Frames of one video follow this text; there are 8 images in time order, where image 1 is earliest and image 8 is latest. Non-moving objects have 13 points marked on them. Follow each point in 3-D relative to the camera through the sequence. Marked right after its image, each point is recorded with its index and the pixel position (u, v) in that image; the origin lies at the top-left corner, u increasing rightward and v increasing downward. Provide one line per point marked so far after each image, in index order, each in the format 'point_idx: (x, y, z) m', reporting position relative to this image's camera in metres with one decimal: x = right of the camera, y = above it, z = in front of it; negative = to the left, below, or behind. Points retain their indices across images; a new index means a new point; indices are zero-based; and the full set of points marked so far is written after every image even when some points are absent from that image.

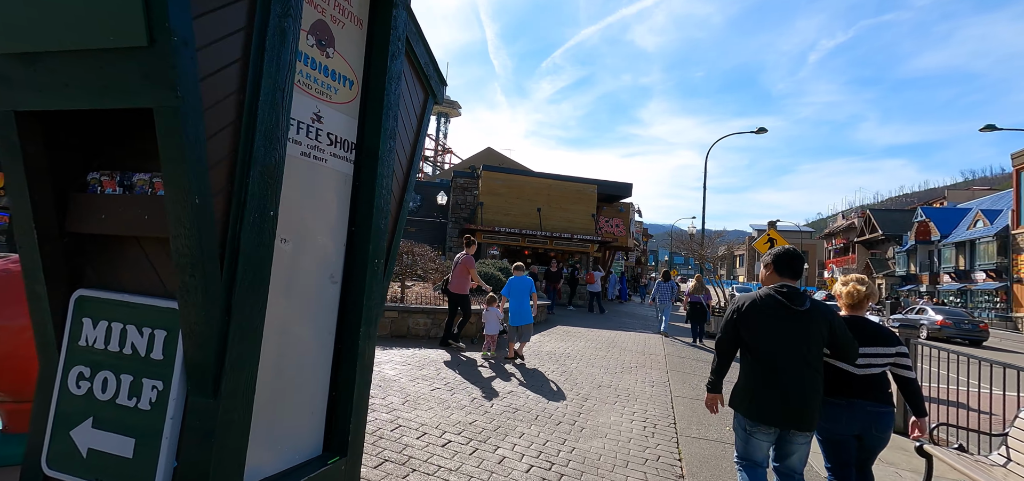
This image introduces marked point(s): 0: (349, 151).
0: (-0.7, +0.4, +2.0) m
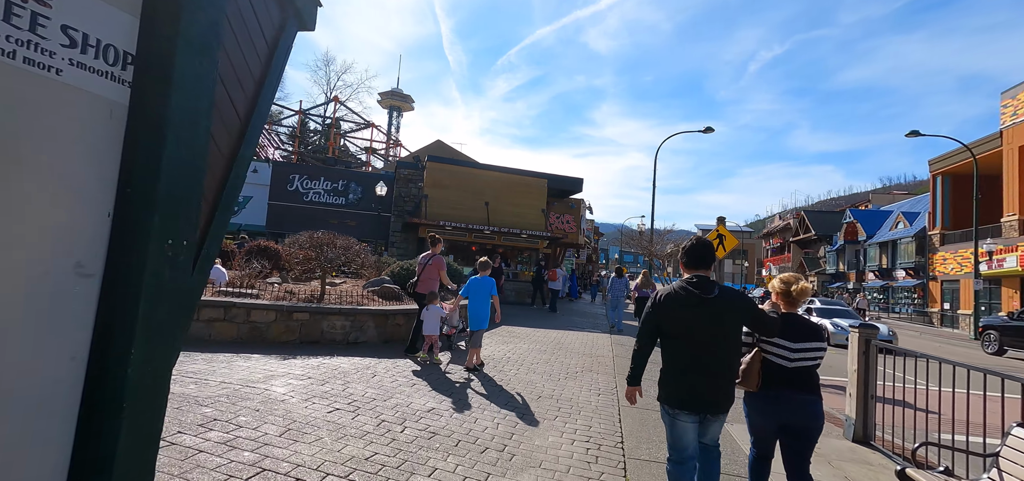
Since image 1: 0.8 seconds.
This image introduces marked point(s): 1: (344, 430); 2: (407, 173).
0: (-1.0, +0.5, +1.3) m
1: (-1.0, -1.1, +2.9) m
2: (-4.2, +2.7, +19.1) m
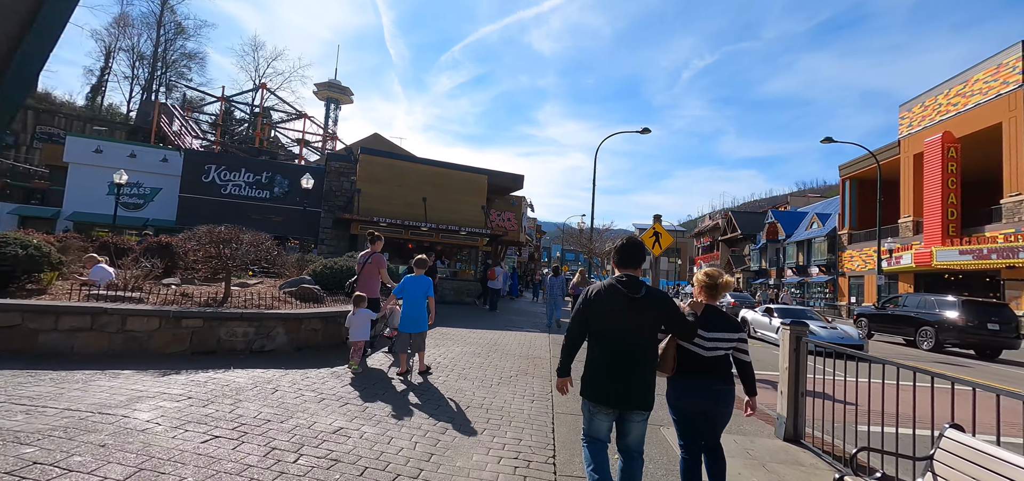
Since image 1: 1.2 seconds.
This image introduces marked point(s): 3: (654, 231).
0: (-1.3, +0.5, +0.8) m
1: (-1.4, -1.1, +2.3) m
2: (-6.5, +2.8, +18.1) m
3: (+3.5, +0.2, +11.9) m
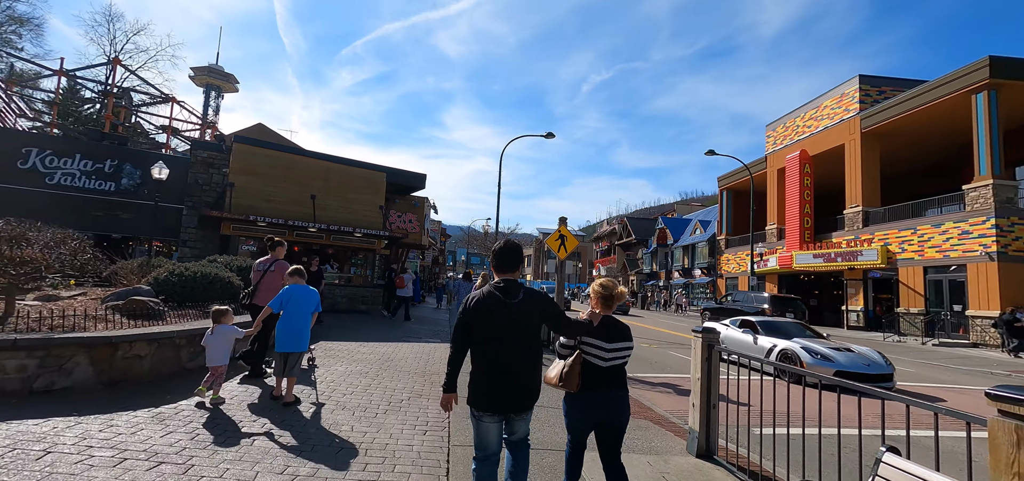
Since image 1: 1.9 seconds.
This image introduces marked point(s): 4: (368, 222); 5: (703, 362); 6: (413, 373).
0: (-1.4, +0.5, -0.2) m
1: (-1.8, -1.1, +1.3) m
2: (-9.9, +2.7, +15.8) m
3: (+1.1, +0.1, +11.6) m
4: (-5.1, +0.7, +17.3) m
5: (+1.8, -1.1, +4.5) m
6: (-1.5, -2.0, +7.5) m
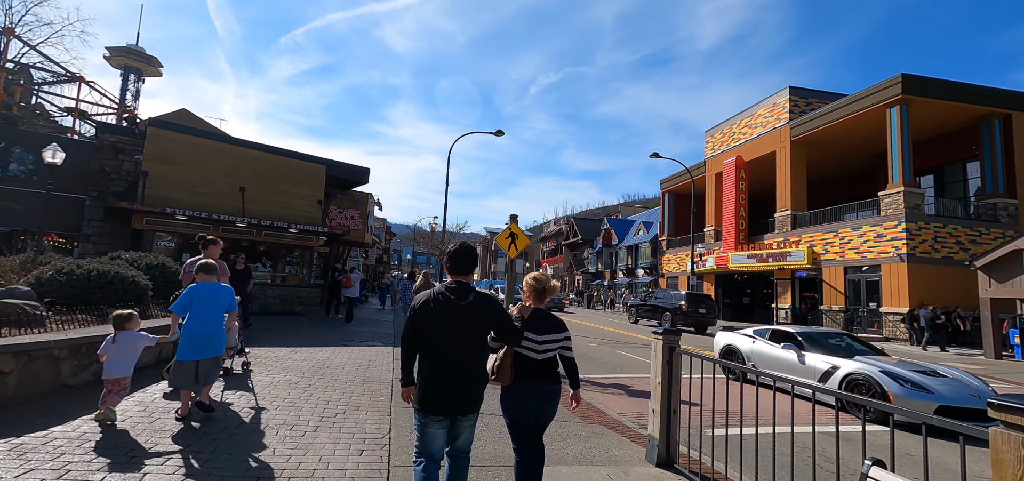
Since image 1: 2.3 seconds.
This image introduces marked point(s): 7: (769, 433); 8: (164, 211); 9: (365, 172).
0: (-1.3, +0.6, -0.7) m
1: (-1.9, -1.0, +0.7) m
2: (-11.4, +2.9, +14.3) m
3: (-0.1, +0.2, +11.3) m
4: (-6.9, +0.8, +16.2) m
5: (+1.3, -1.1, +4.2) m
6: (-2.2, -2.0, +6.9) m
7: (+3.3, -2.5, +6.3) m
8: (-9.3, +0.8, +13.2) m
9: (-5.6, +2.6, +18.4) m
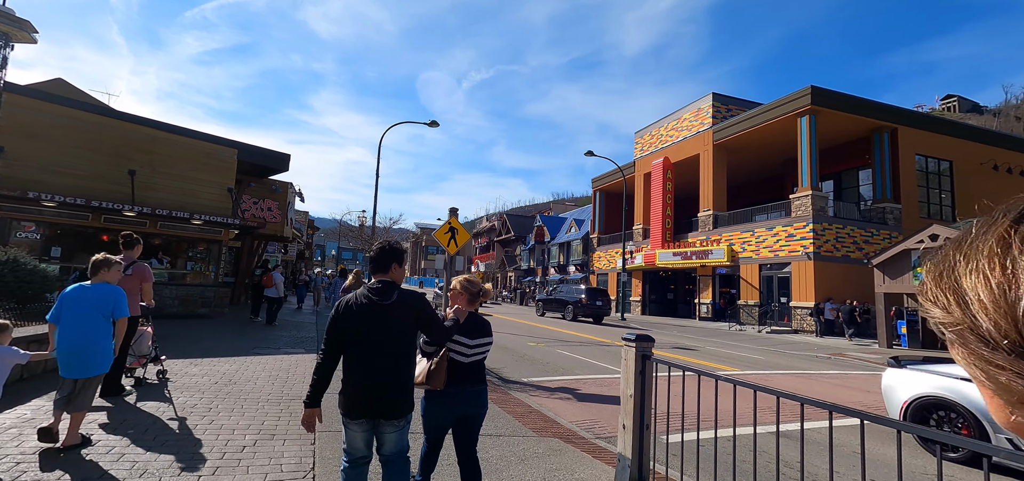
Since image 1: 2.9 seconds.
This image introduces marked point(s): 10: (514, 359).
0: (-0.8, +0.6, -1.5) m
1: (-1.7, -1.0, -0.2) m
2: (-13.1, +3.1, +11.8) m
3: (-1.4, +0.3, +10.5) m
4: (-8.9, +1.0, +14.4) m
5: (+1.0, -1.1, +3.8) m
6: (-2.9, -1.9, +5.8) m
7: (+2.6, -2.5, +6.1) m
8: (-10.8, +1.0, +11.0) m
9: (-7.9, +2.8, +16.8) m
10: (+0.1, -3.0, +12.1) m
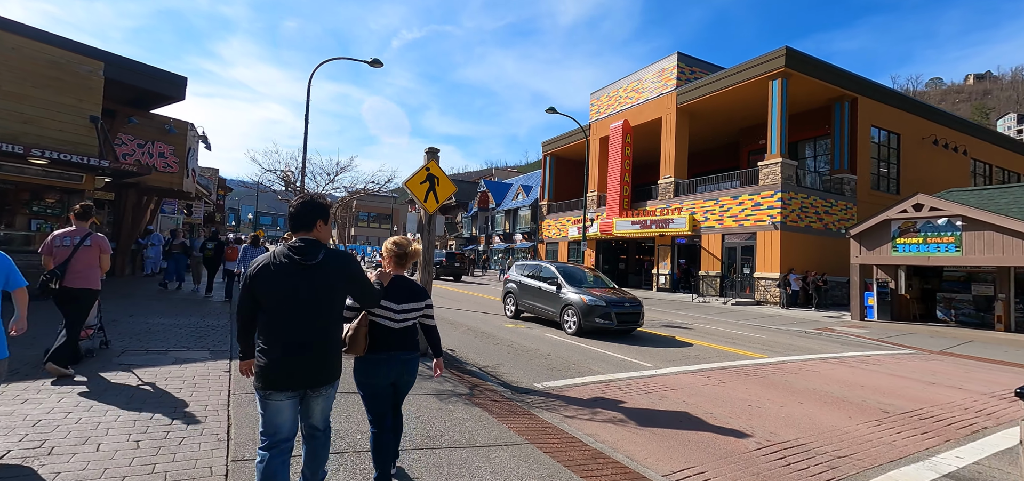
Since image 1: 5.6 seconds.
0: (+0.9, +0.5, -4.4) m
1: (-0.2, -0.9, -3.1) m
2: (-13.0, +4.0, +6.8) m
3: (-1.3, +1.0, +7.4) m
4: (-9.3, +2.0, +10.1) m
5: (+2.0, -0.8, +1.2) m
6: (-2.2, -1.4, +2.7) m
7: (+3.2, -2.0, +3.8) m
8: (-10.7, +1.9, +6.5) m
9: (-8.6, +4.0, +12.5) m
10: (-0.2, -2.2, +9.4) m
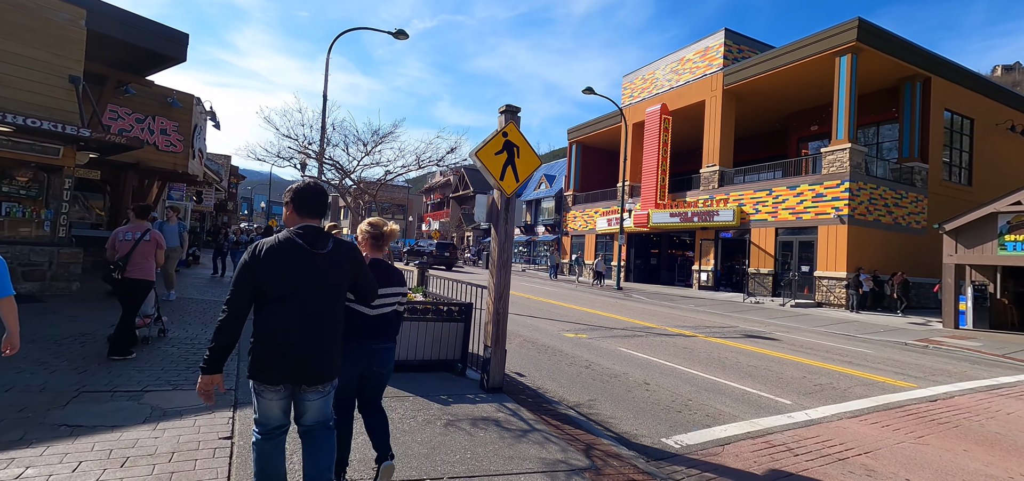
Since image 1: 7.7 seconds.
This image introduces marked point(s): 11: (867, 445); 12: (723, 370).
0: (+2.0, +0.4, -6.6) m
1: (+0.9, -1.0, -5.3) m
2: (-11.7, +4.2, +4.9) m
3: (-0.1, +1.1, +5.3) m
4: (-8.0, +2.2, +8.1) m
5: (+3.1, -0.8, -1.0) m
6: (-1.1, -1.4, +0.6) m
7: (+4.4, -2.1, +1.6) m
8: (-9.4, +2.0, +4.6) m
9: (-7.2, +4.2, +10.4) m
10: (+1.1, -2.1, +7.3) m
11: (+3.8, -2.2, +5.2) m
12: (+3.6, -2.2, +8.3) m
